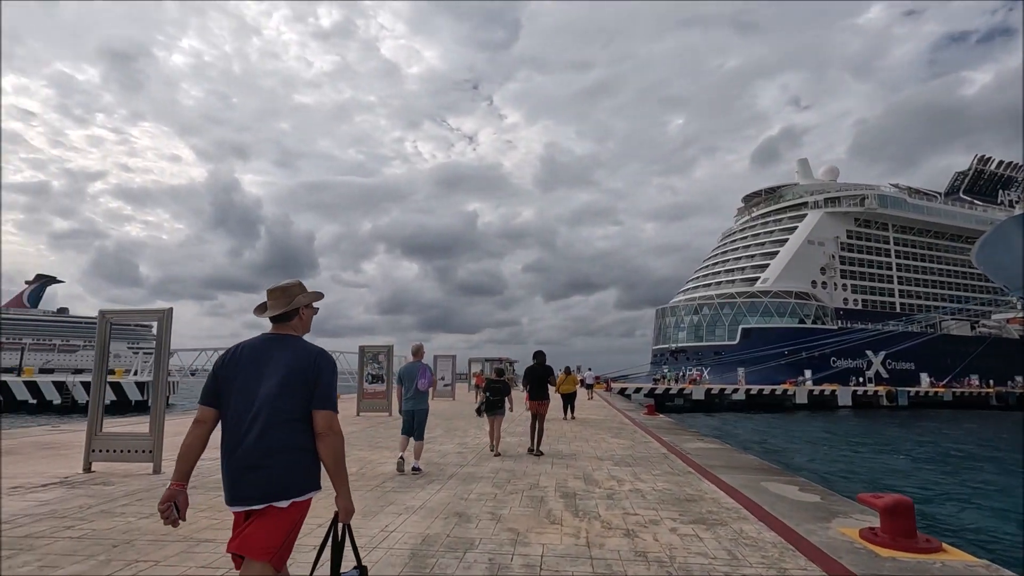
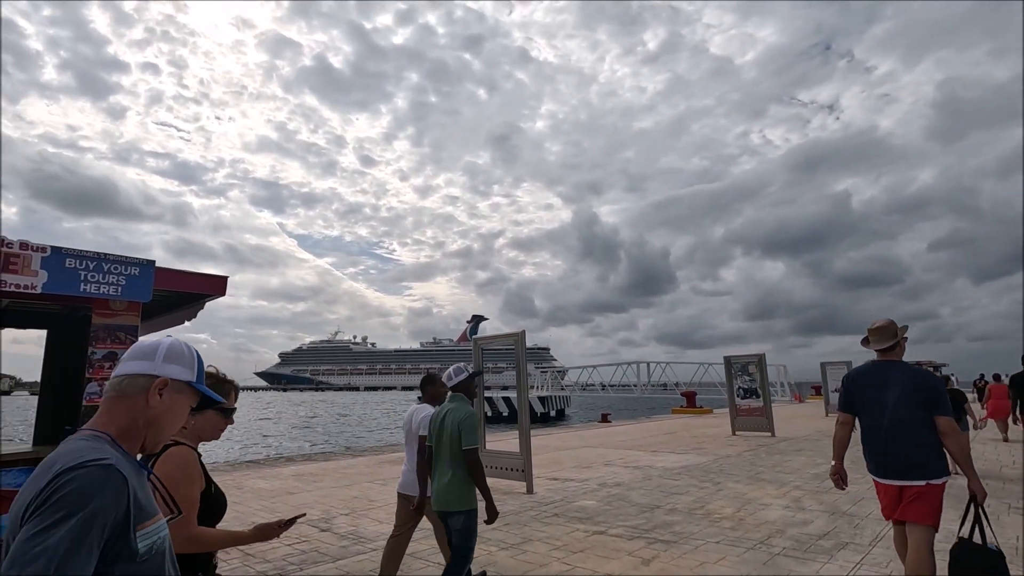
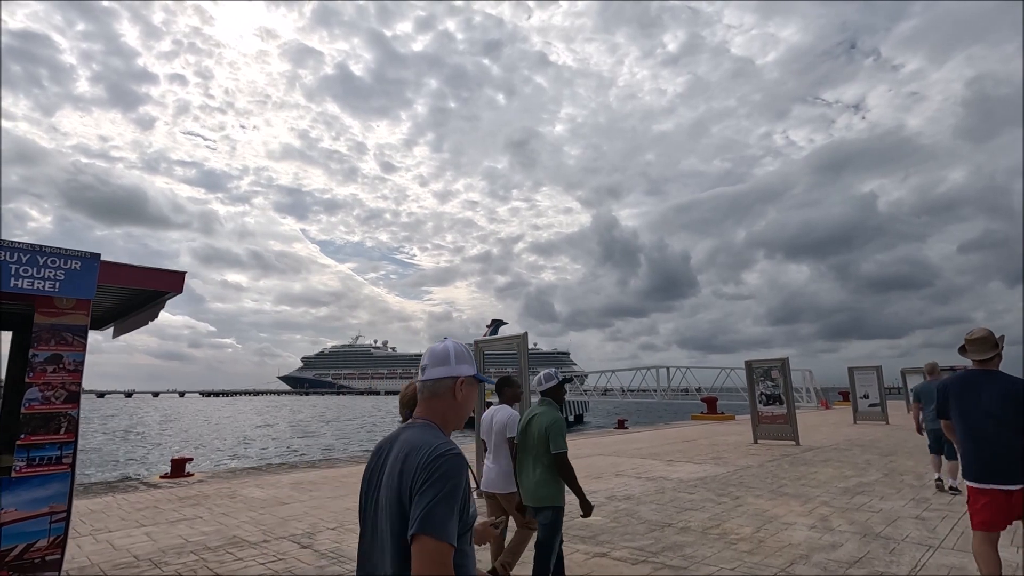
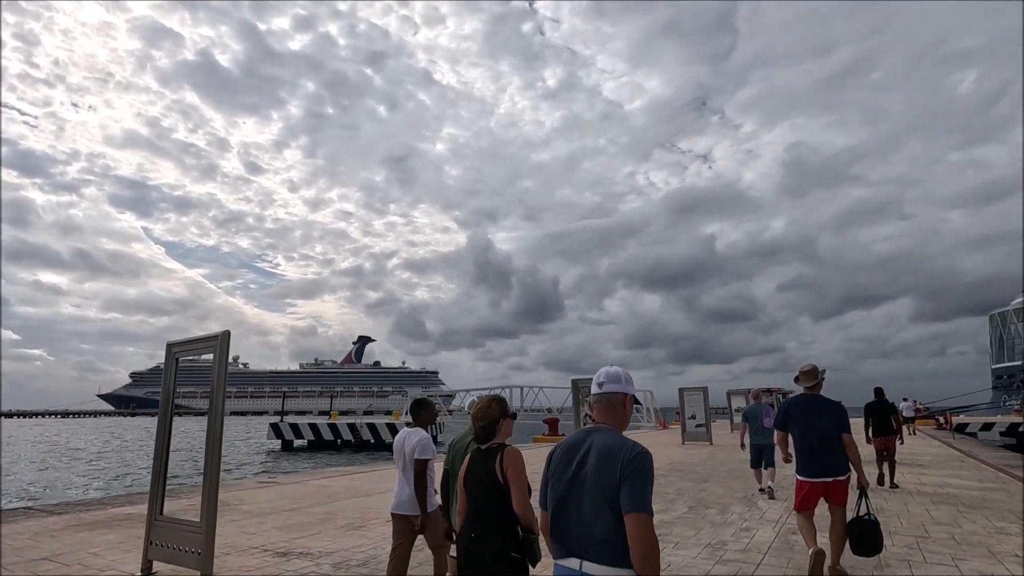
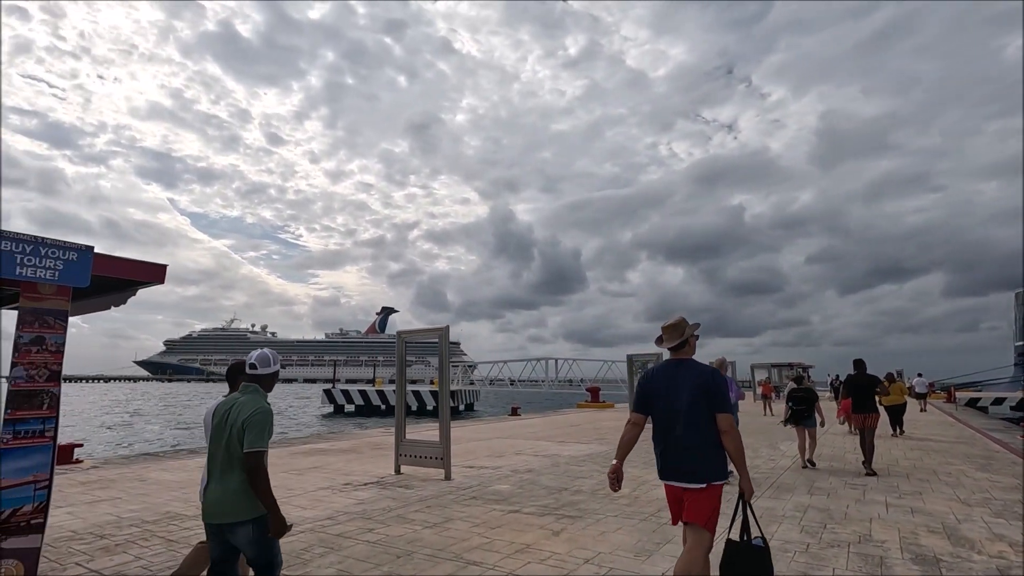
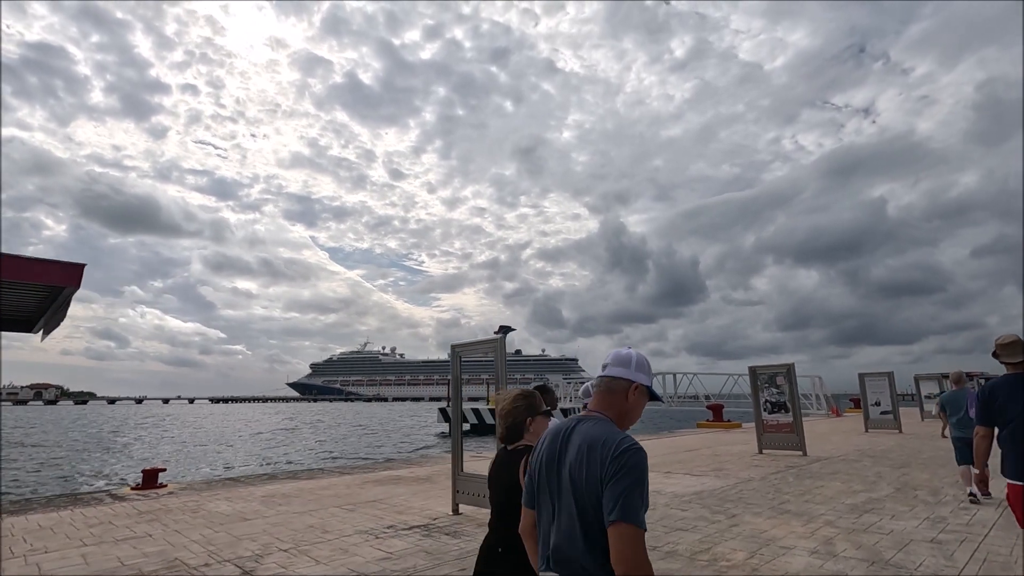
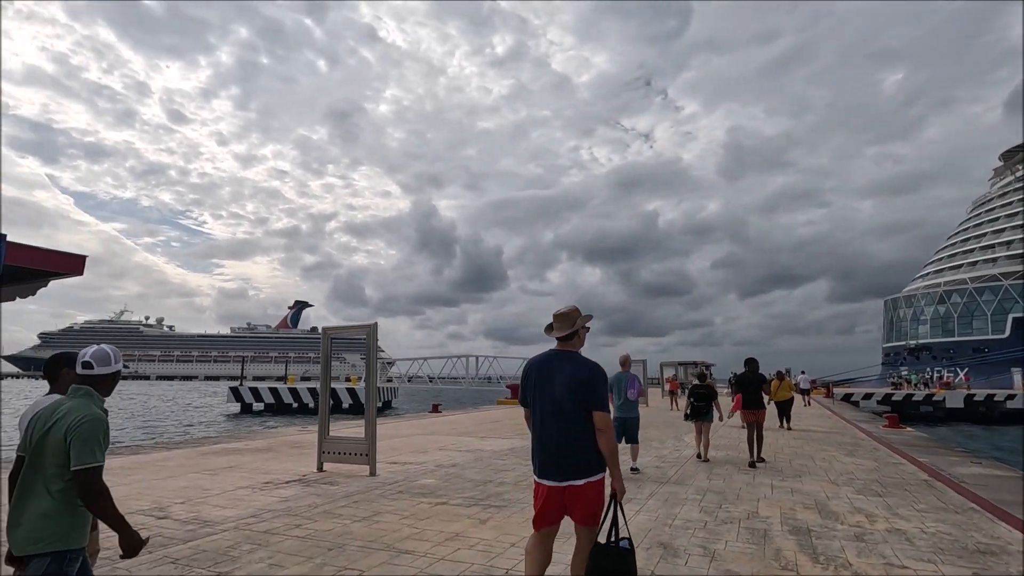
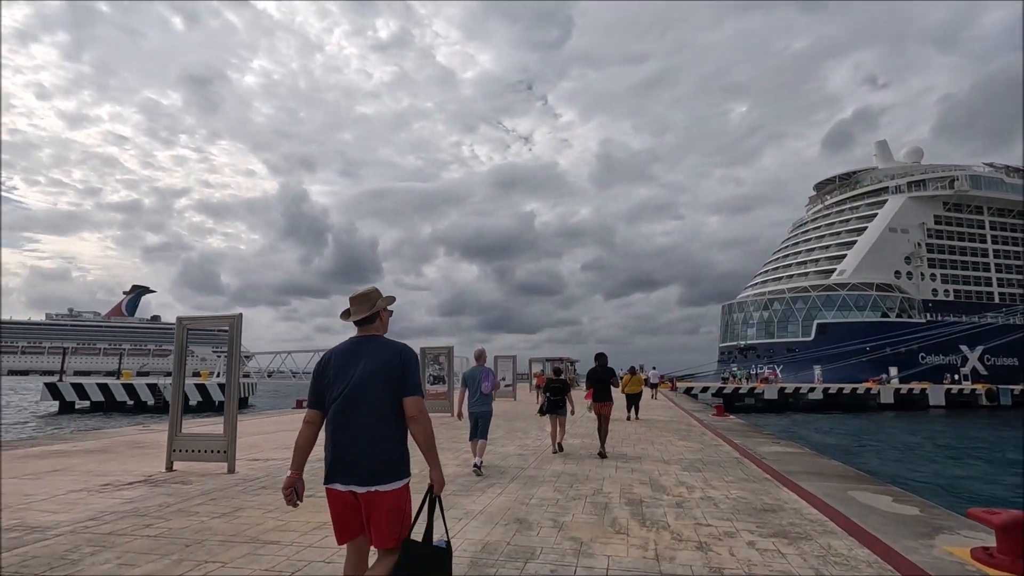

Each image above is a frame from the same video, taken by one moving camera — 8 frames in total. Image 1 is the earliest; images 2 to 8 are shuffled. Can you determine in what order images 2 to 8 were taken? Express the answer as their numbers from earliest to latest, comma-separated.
8, 7, 5, 2, 3, 6, 4
